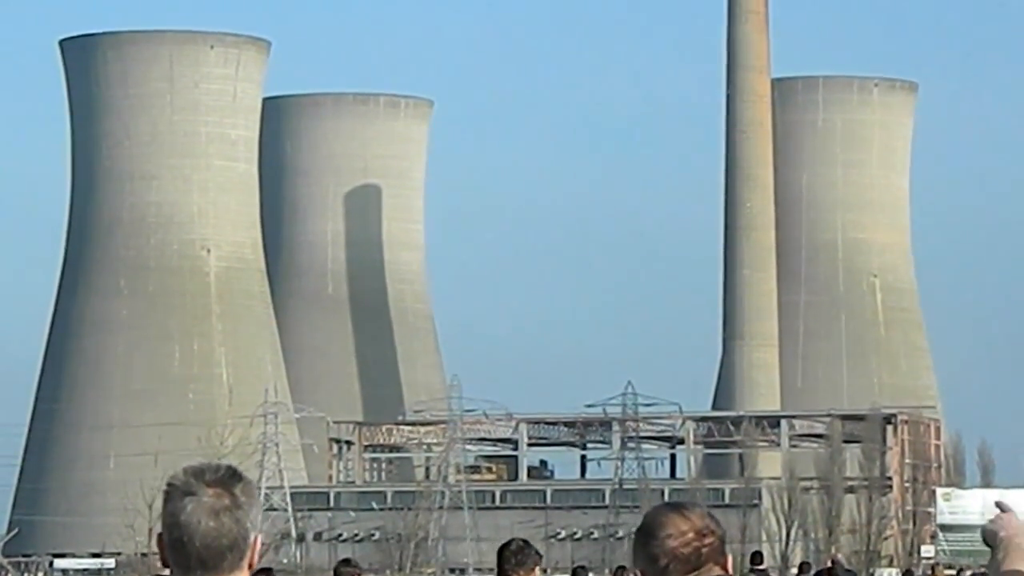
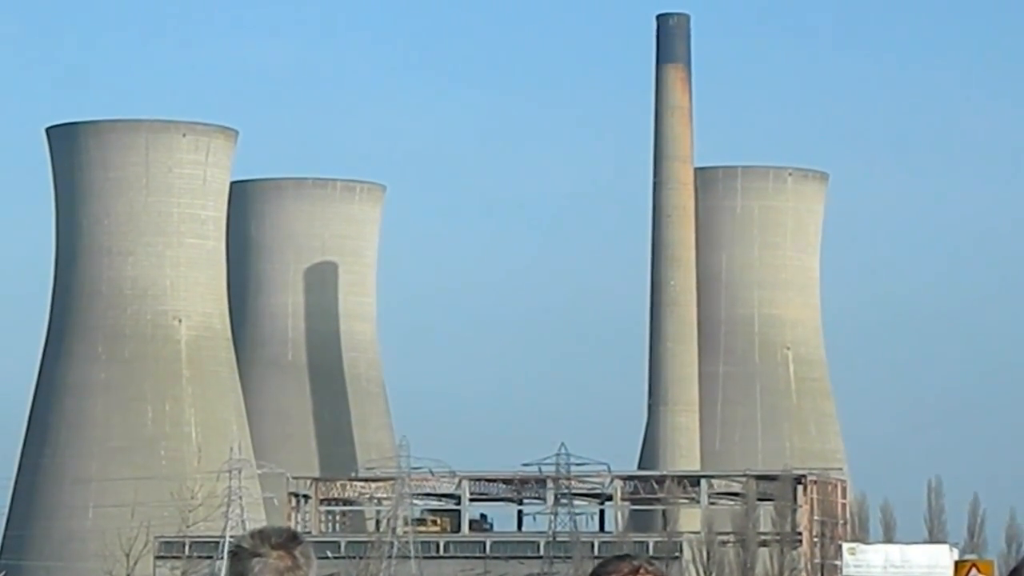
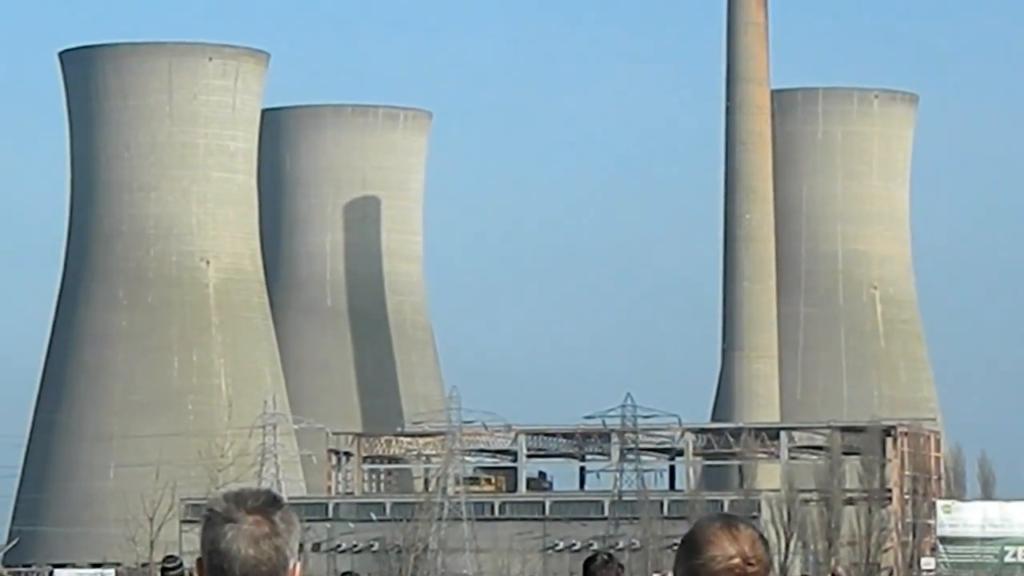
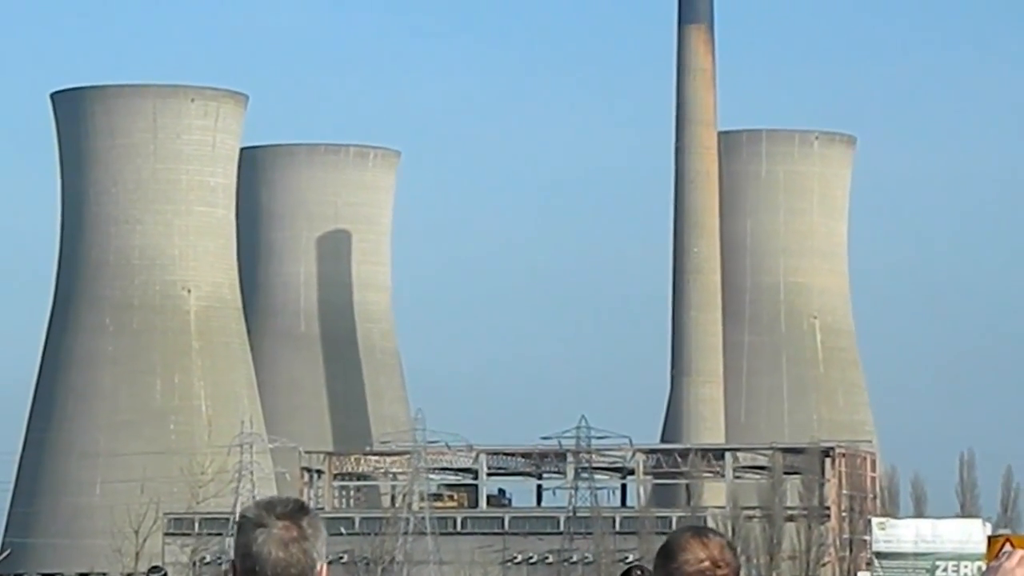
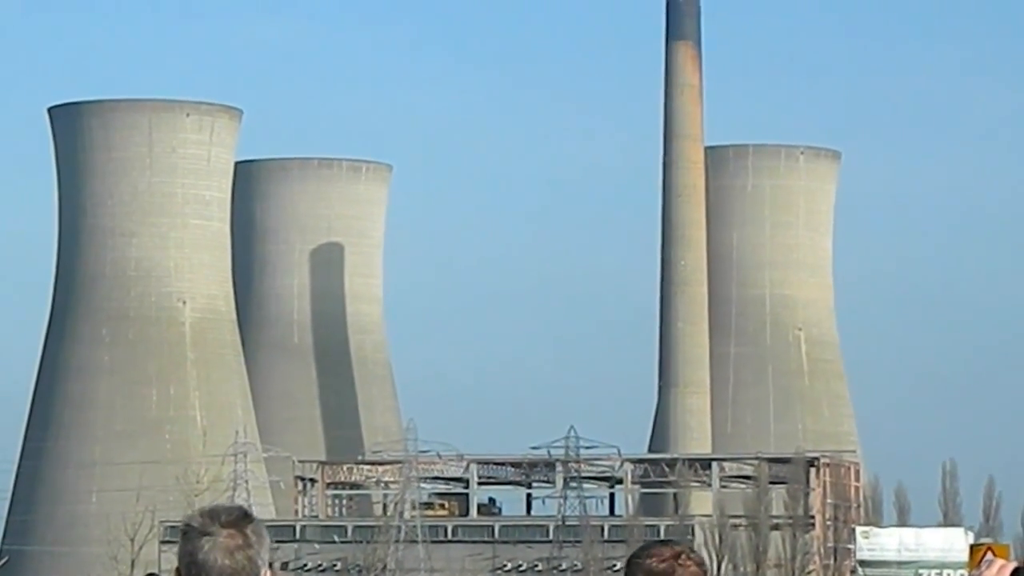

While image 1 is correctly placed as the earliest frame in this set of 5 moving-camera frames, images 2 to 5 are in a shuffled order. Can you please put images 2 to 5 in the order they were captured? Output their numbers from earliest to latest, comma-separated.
3, 4, 5, 2
